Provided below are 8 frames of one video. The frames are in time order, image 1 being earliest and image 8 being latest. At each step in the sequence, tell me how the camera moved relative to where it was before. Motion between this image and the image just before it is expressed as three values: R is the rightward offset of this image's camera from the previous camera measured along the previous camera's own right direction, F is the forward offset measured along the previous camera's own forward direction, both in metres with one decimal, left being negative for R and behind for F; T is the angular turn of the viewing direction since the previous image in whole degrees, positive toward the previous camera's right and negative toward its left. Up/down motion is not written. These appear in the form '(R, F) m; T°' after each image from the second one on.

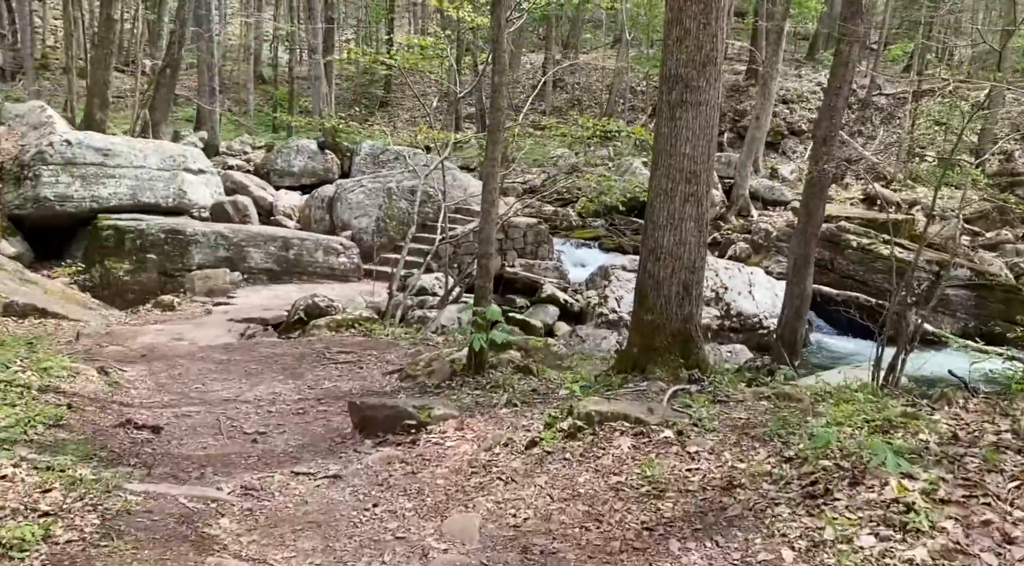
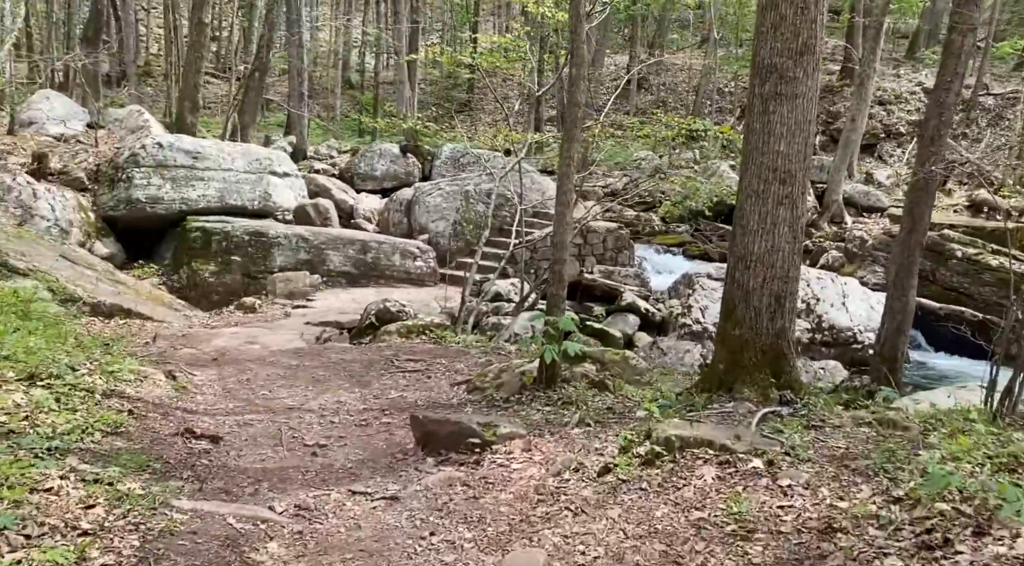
(0.0, +0.3) m; -5°
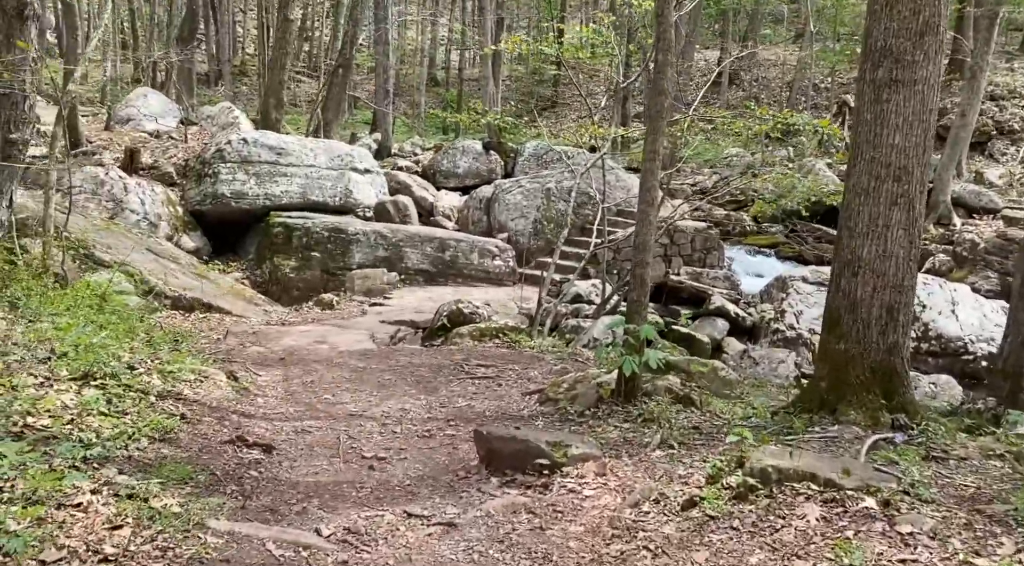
(0.0, +0.4) m; -5°
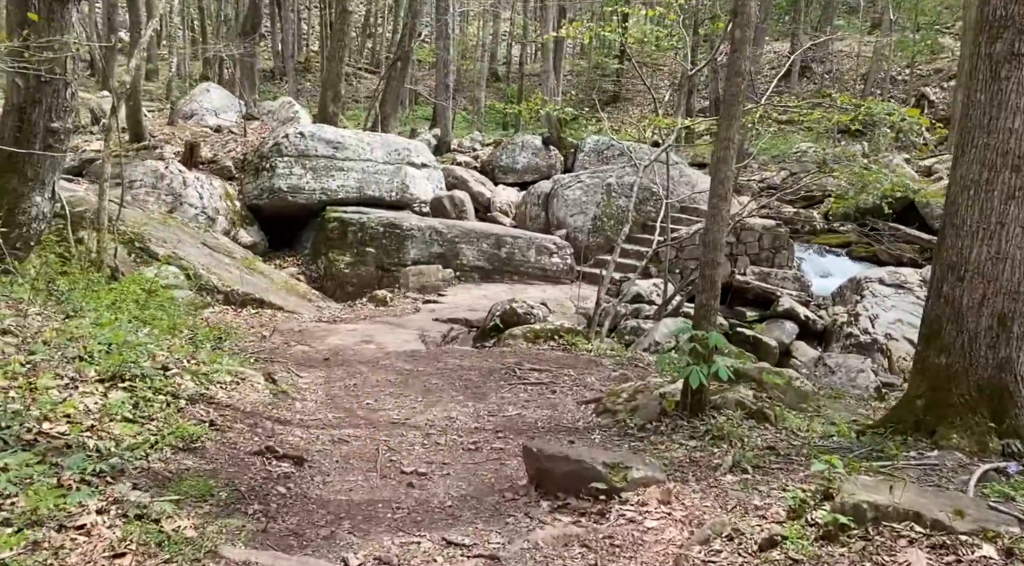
(0.0, +0.4) m; -4°
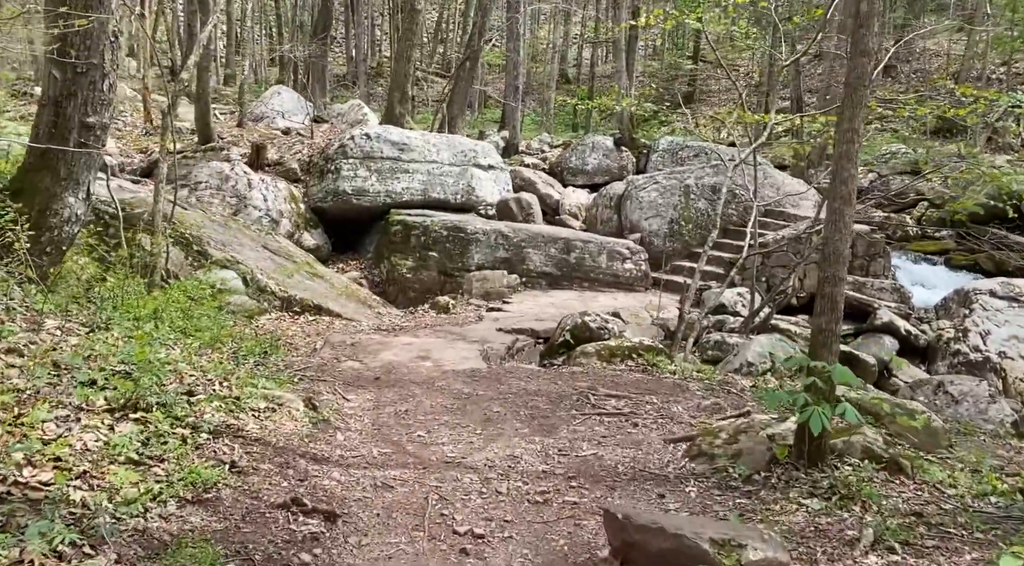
(0.0, +0.7) m; -4°
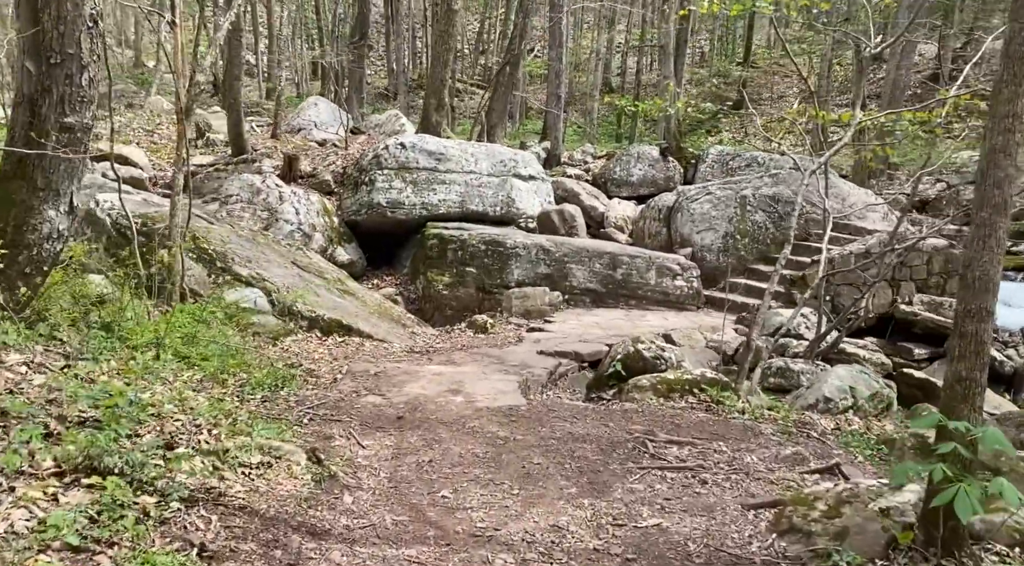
(0.0, +0.8) m; -3°
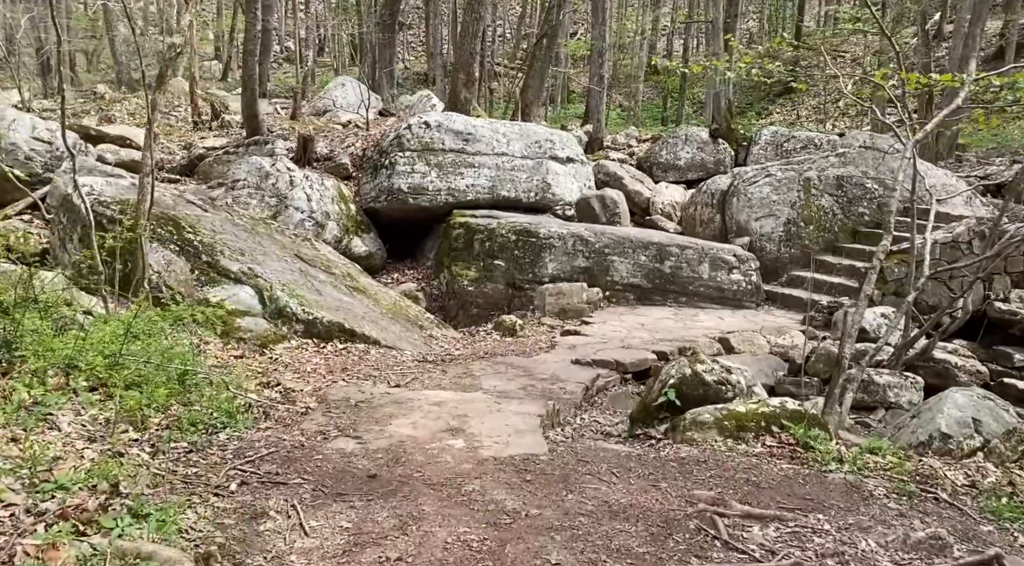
(+0.1, +1.4) m; -3°
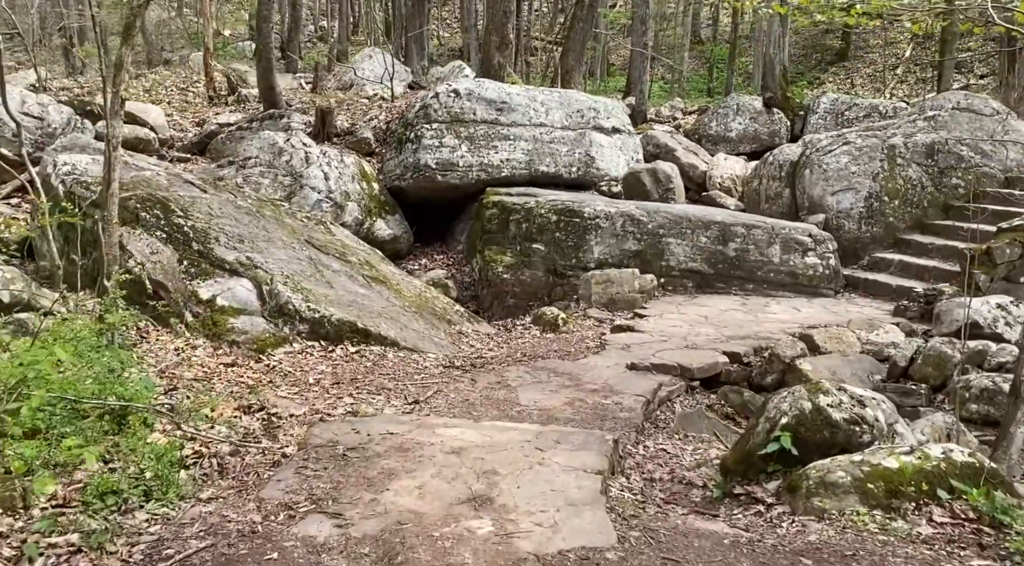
(0.0, +1.3) m; -2°
